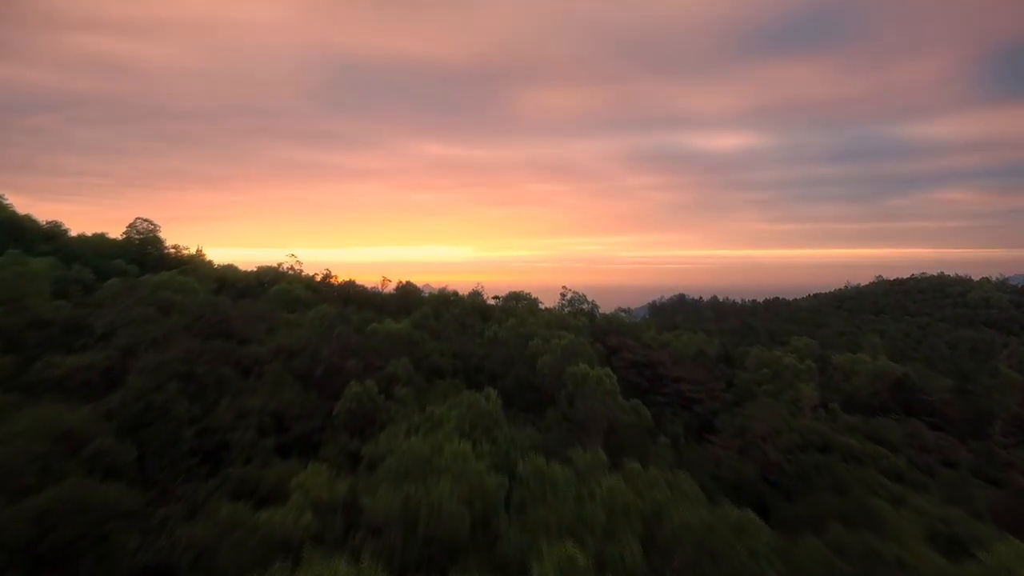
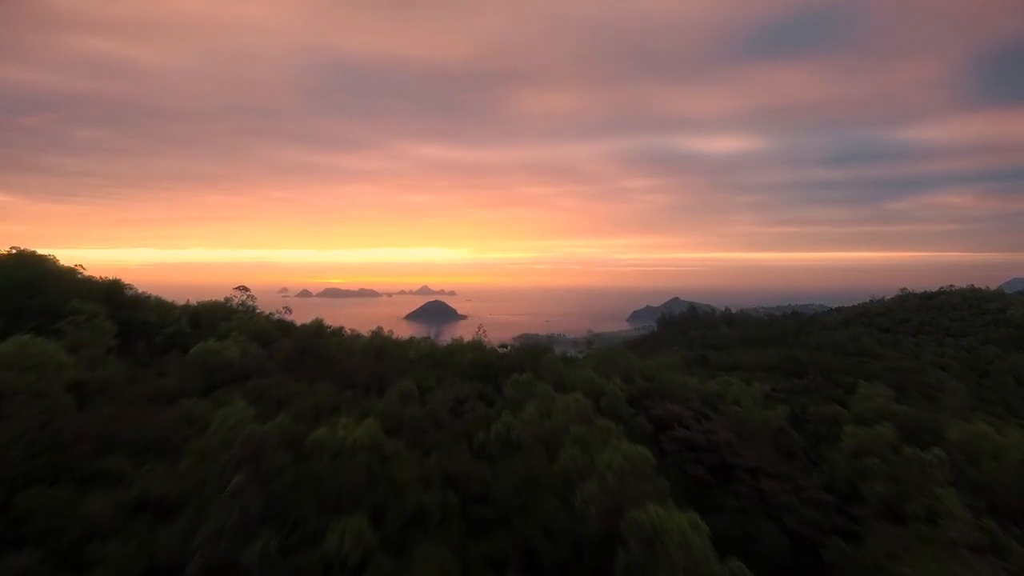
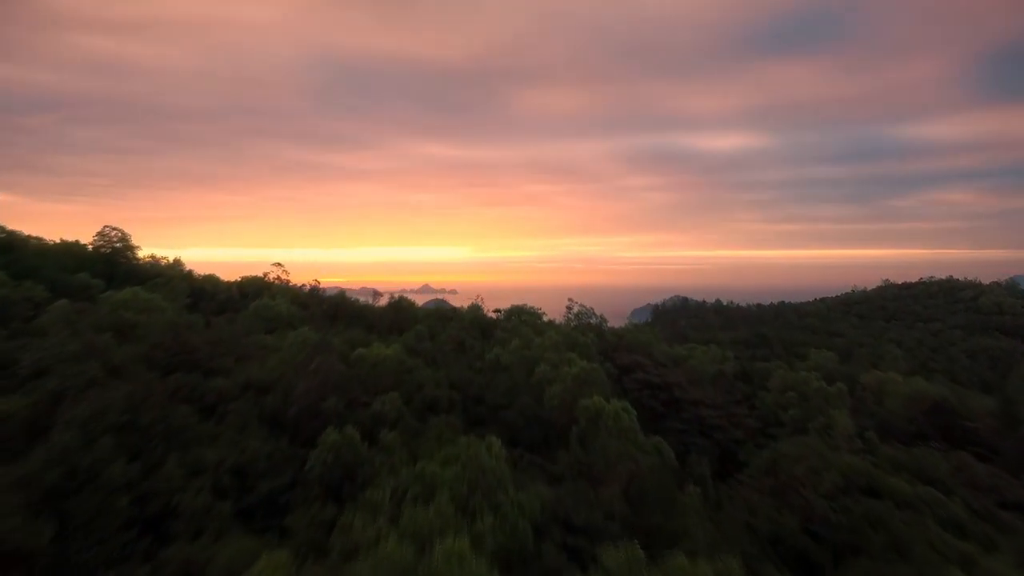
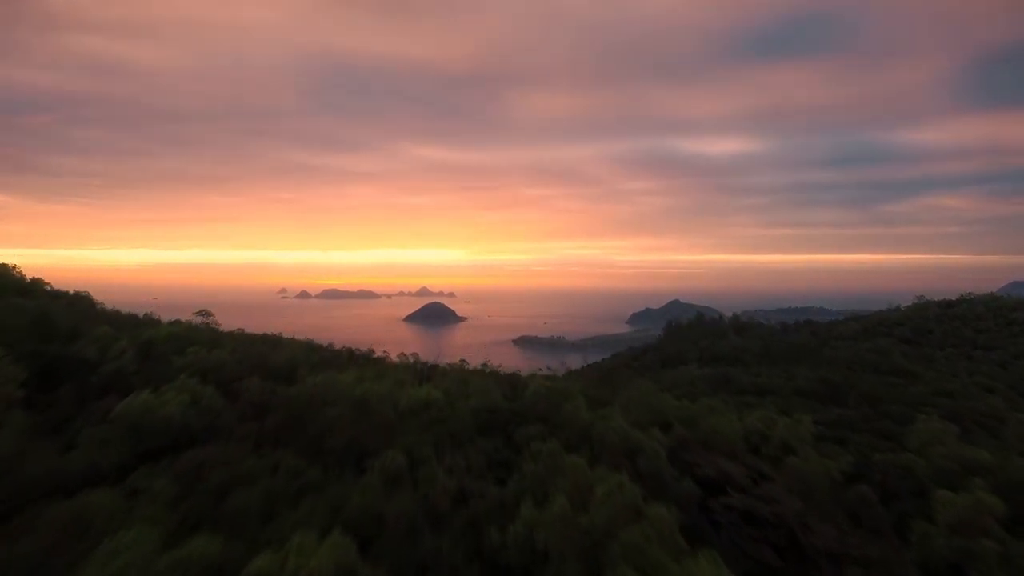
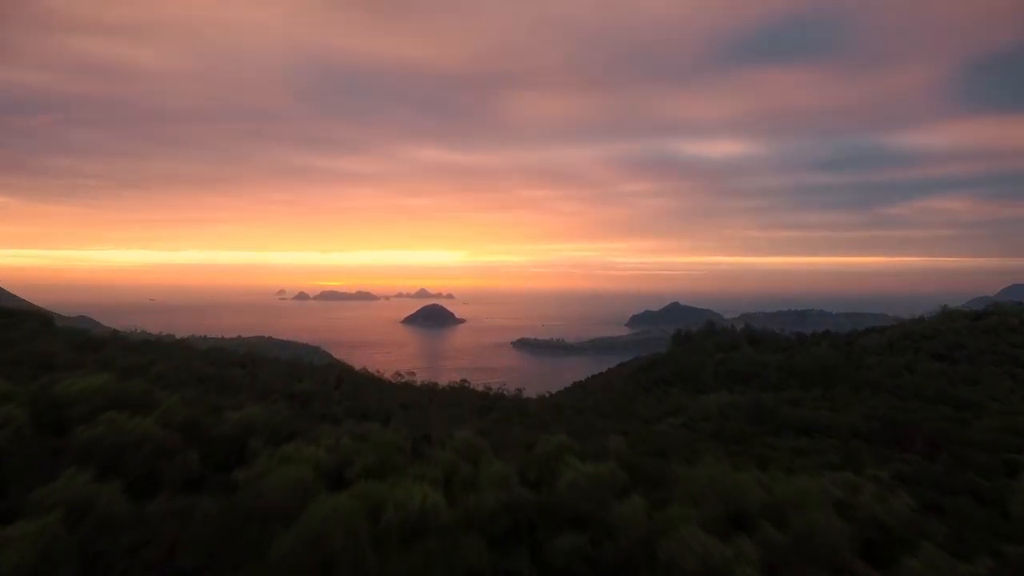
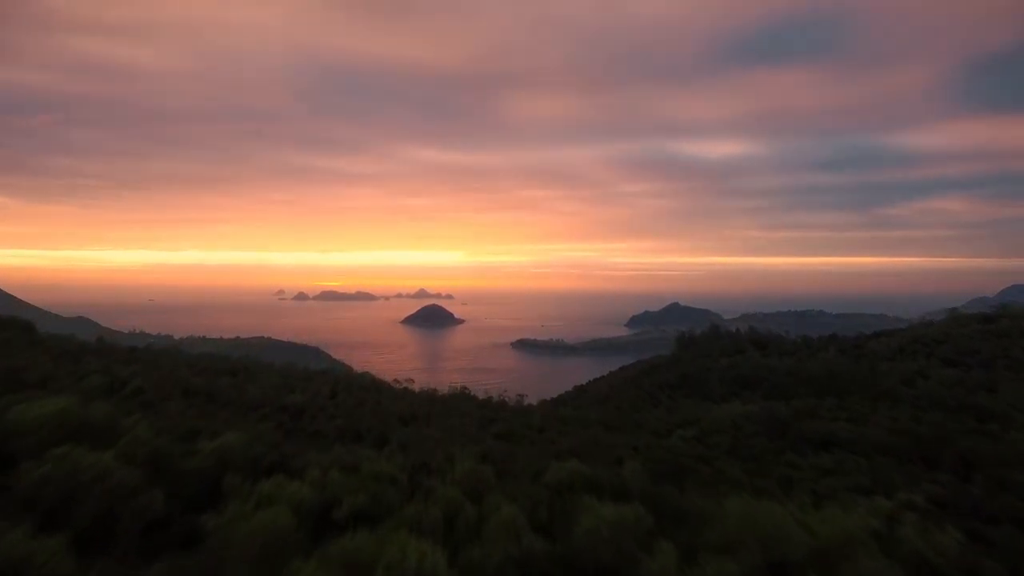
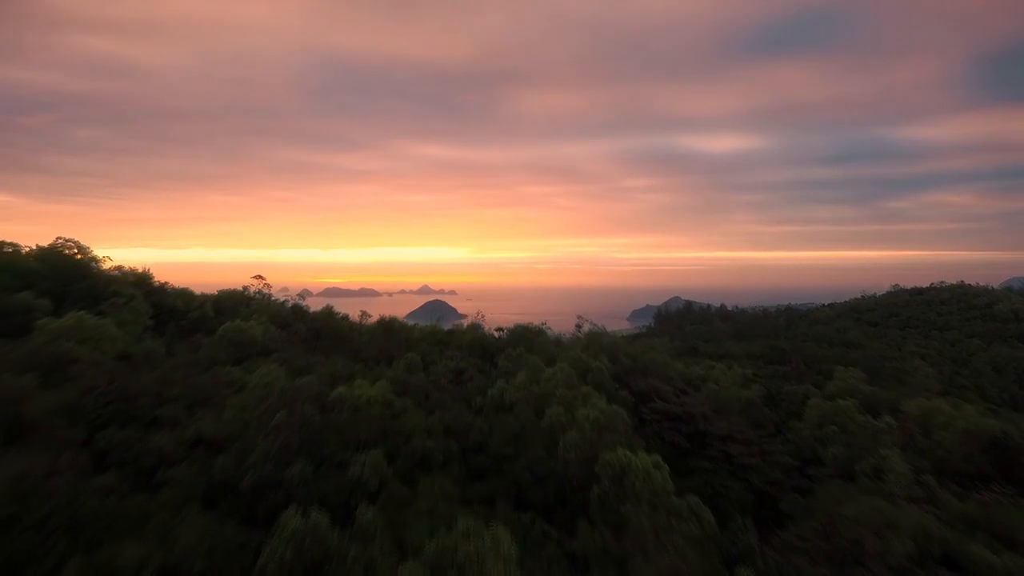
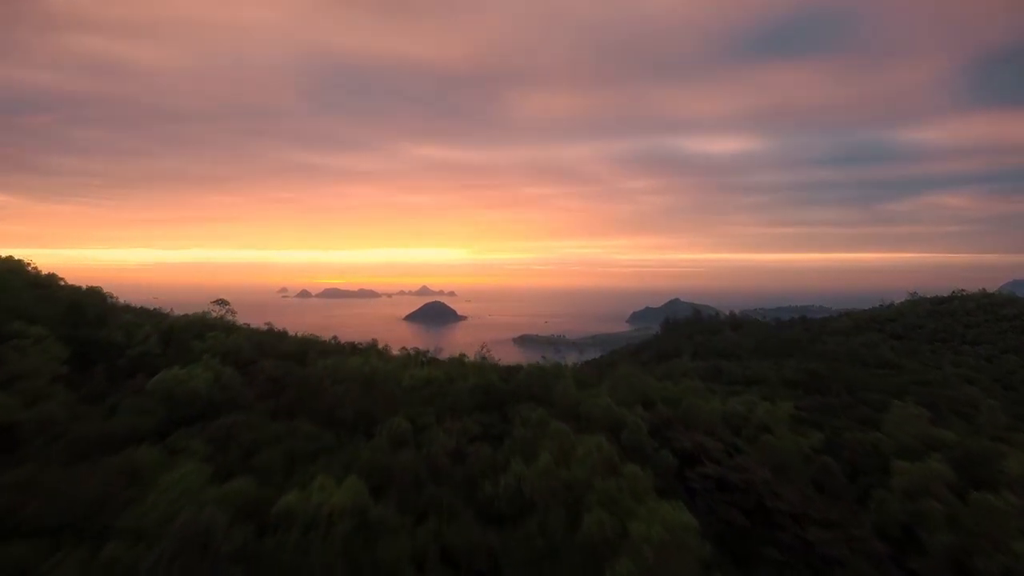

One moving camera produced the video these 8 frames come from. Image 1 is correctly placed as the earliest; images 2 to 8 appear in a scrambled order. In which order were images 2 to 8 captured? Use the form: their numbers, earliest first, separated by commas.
3, 7, 2, 8, 4, 5, 6
